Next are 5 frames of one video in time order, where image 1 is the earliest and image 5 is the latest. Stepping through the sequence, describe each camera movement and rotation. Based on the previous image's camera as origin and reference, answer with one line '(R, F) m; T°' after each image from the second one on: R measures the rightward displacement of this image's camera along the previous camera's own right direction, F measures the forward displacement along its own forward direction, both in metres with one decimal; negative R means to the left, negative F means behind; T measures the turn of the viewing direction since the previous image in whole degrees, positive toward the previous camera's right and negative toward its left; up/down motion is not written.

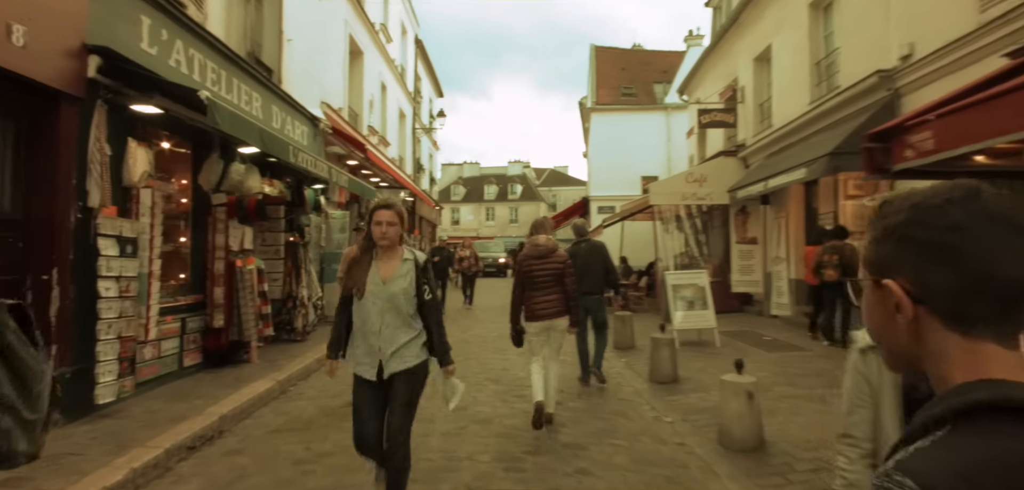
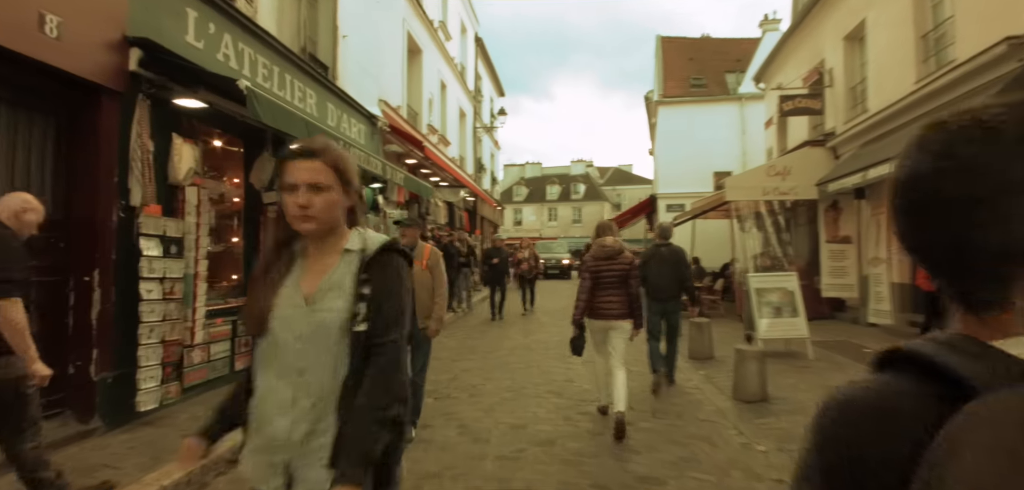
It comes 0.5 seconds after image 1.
(0.0, +0.6) m; -7°
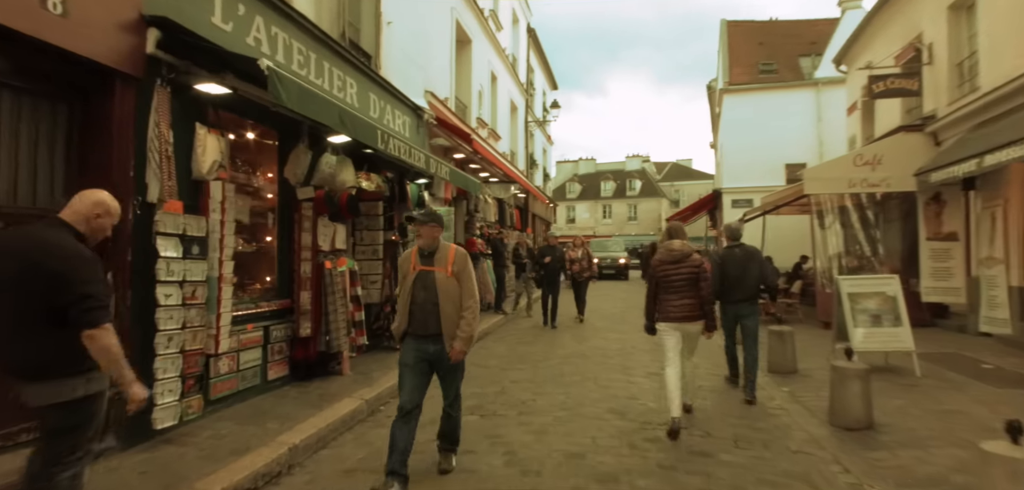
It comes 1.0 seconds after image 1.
(0.0, +0.7) m; -6°
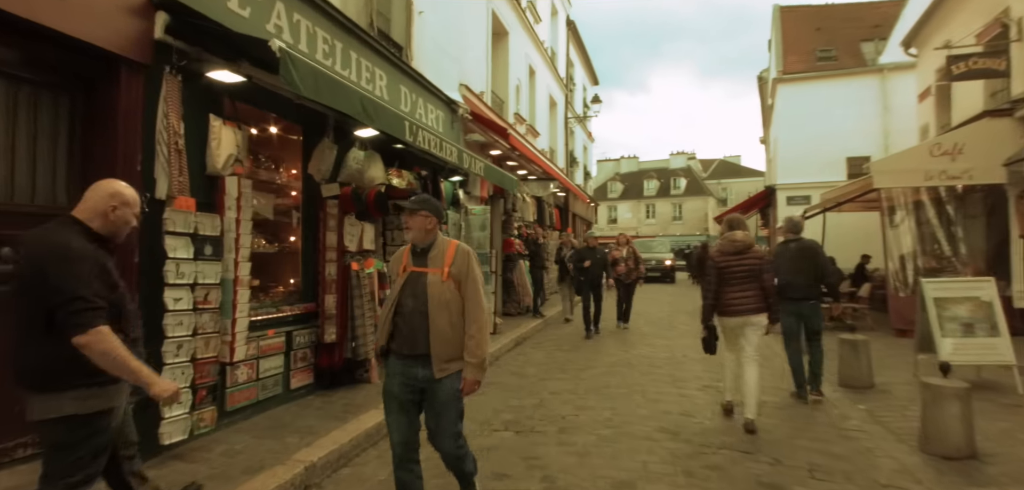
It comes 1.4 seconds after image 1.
(0.0, +0.5) m; -4°
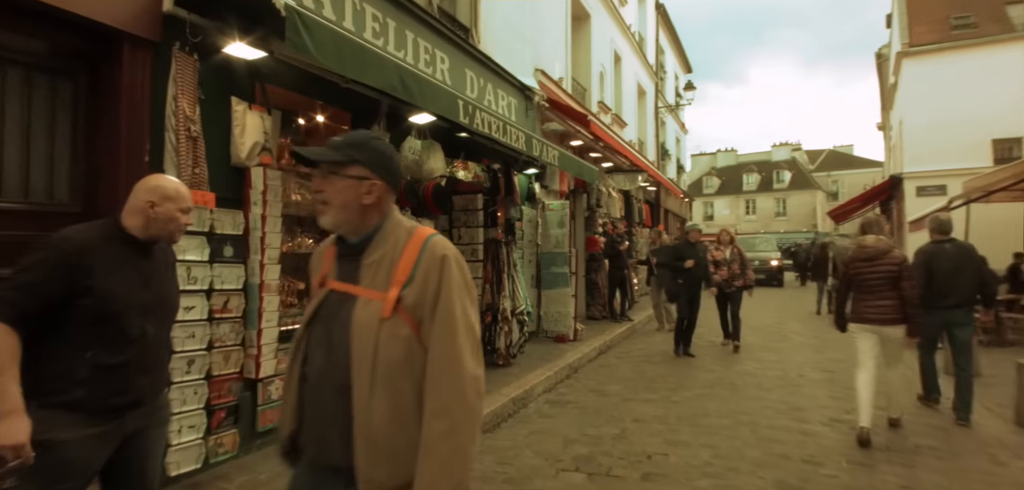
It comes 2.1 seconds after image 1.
(+0.1, +0.8) m; -10°
